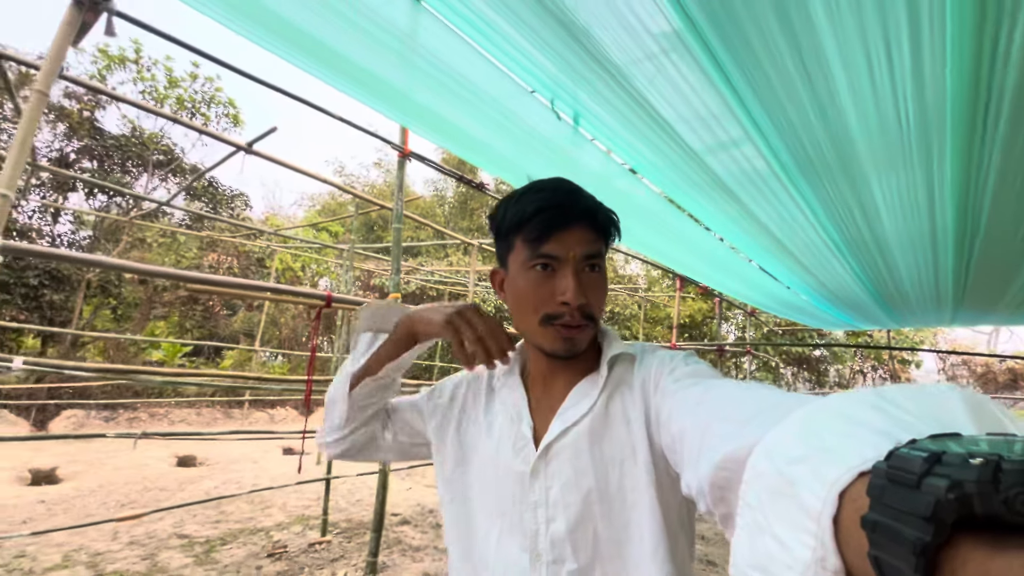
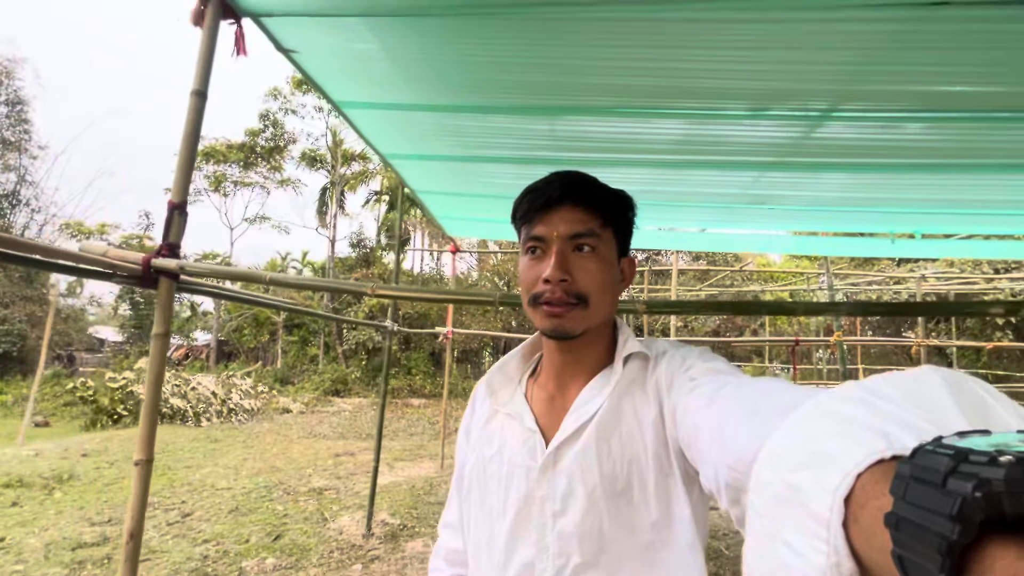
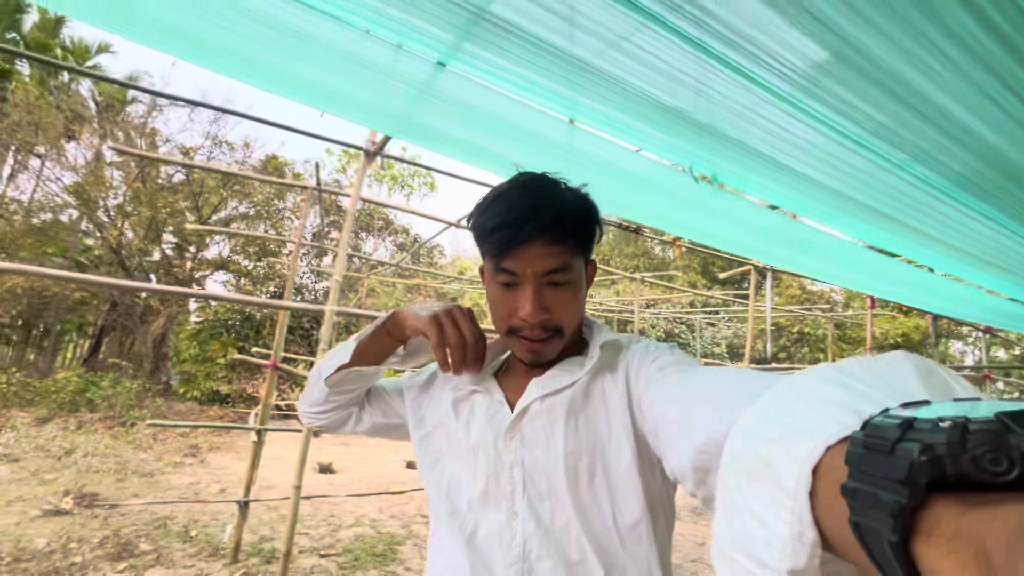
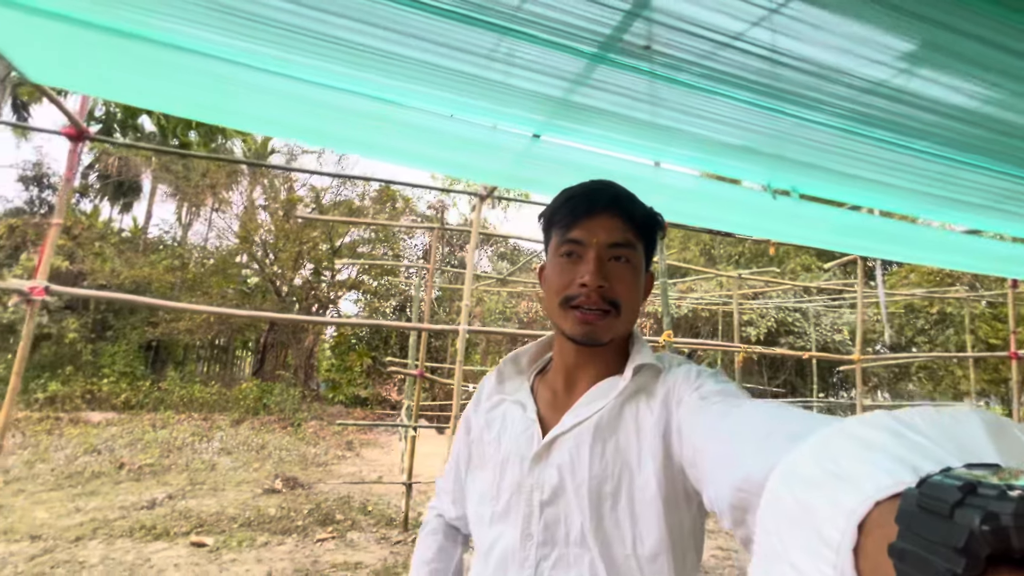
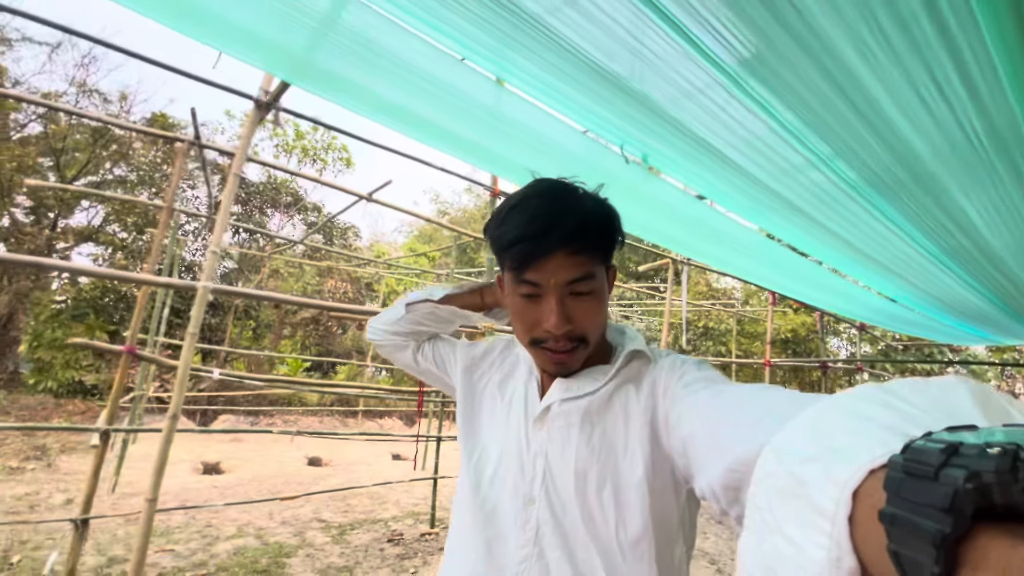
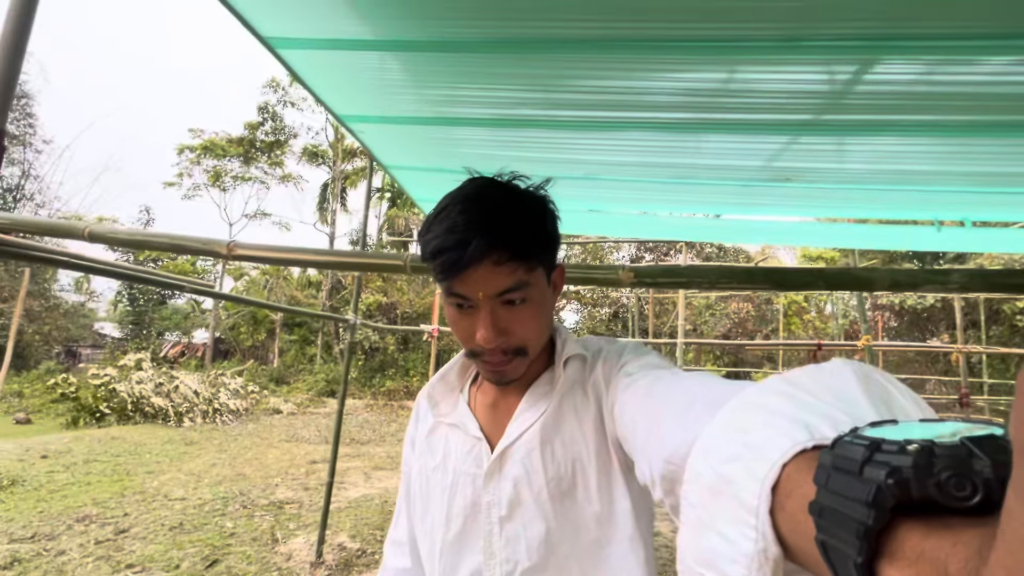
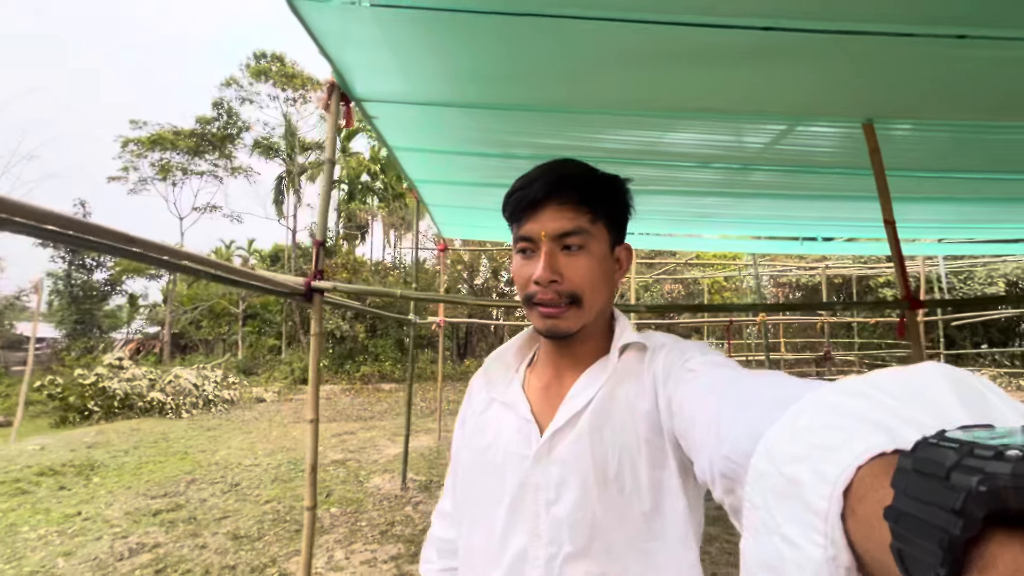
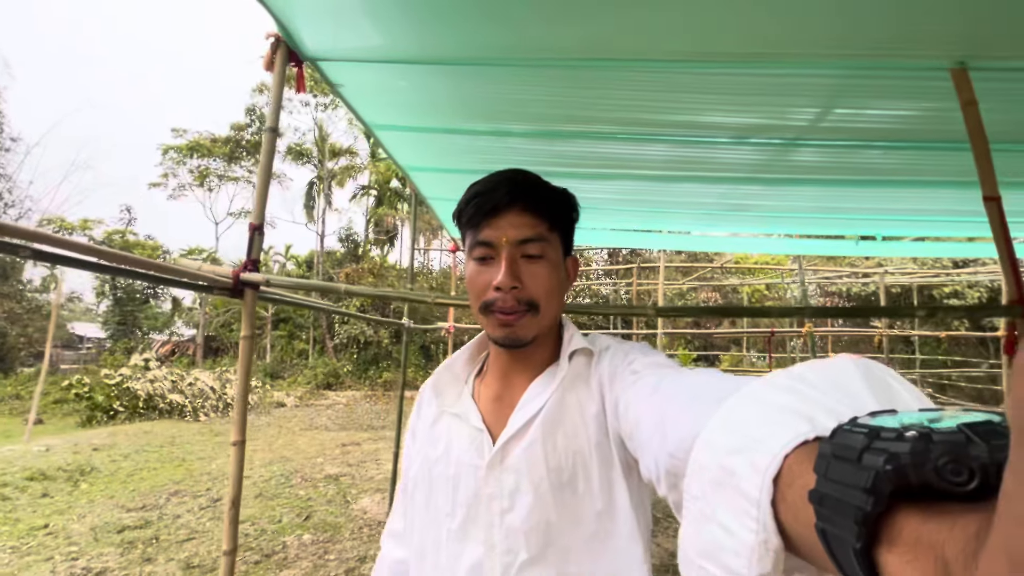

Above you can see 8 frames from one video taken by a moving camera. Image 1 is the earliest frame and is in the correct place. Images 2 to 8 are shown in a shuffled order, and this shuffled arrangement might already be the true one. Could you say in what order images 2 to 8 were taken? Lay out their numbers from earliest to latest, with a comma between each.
5, 3, 4, 6, 2, 8, 7
